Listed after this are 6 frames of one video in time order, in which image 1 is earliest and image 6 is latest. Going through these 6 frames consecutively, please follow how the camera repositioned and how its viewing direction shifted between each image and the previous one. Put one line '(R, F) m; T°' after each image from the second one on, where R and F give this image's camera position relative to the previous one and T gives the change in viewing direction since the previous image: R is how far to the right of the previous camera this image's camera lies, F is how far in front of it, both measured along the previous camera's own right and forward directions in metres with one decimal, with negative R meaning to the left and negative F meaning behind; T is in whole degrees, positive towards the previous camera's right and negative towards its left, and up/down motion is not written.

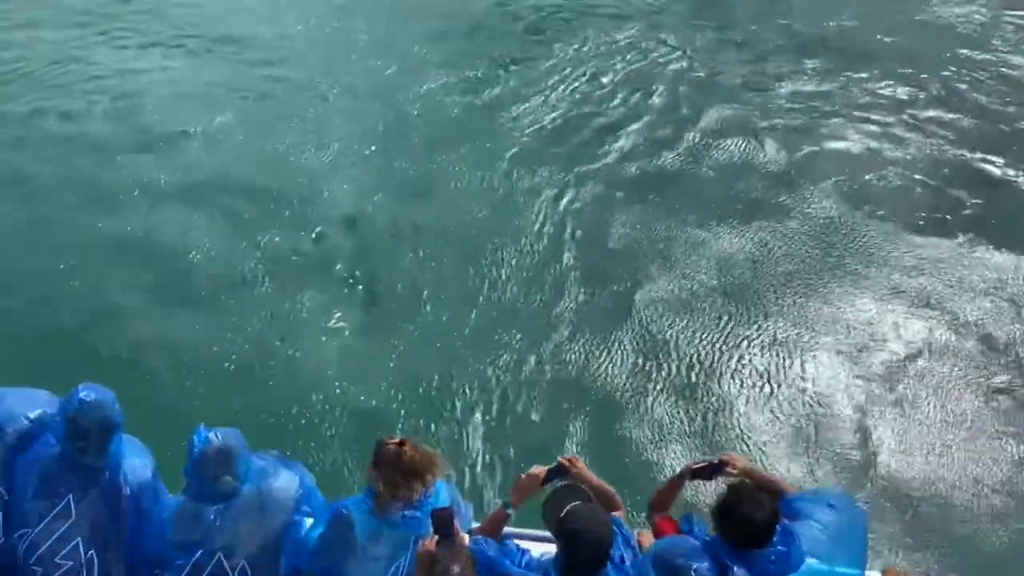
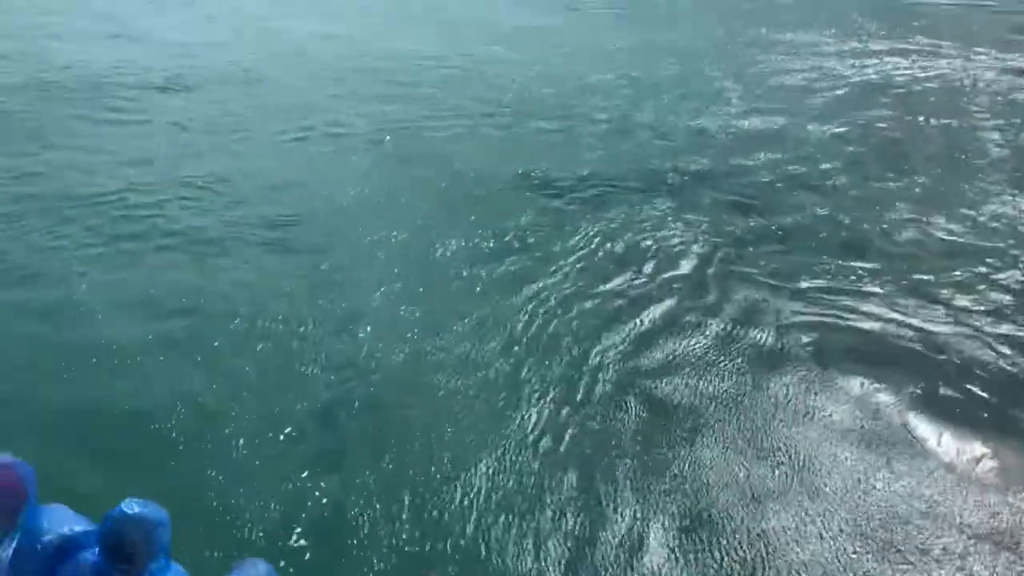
(+1.5, 0.0) m; -14°
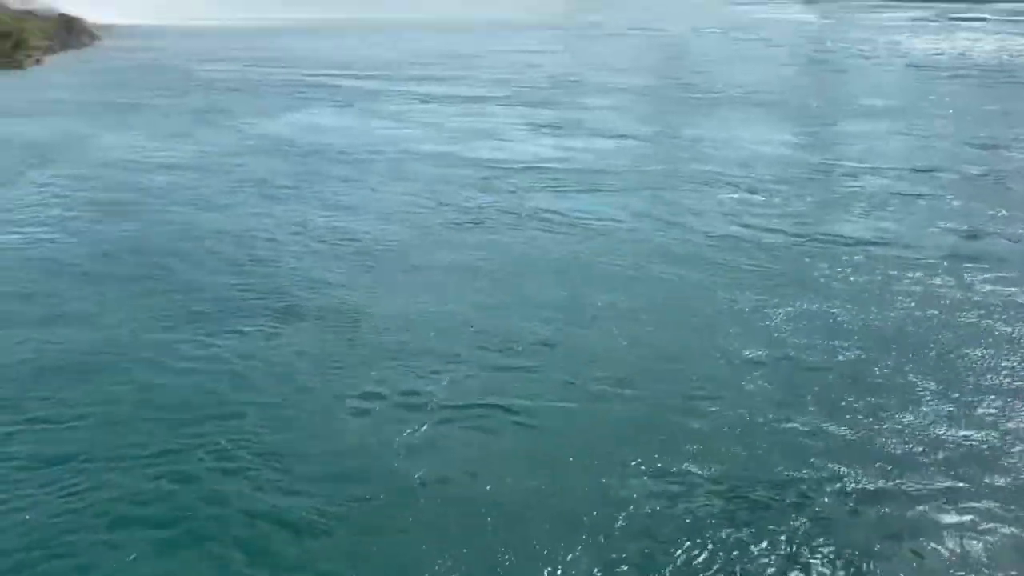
(+0.2, +2.0) m; -11°
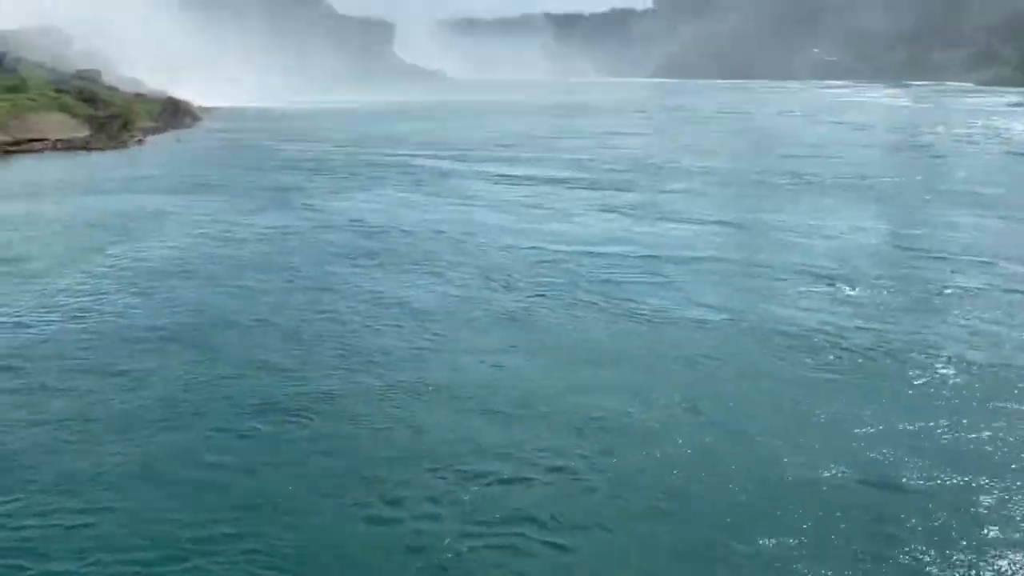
(+0.2, +0.5) m; -6°
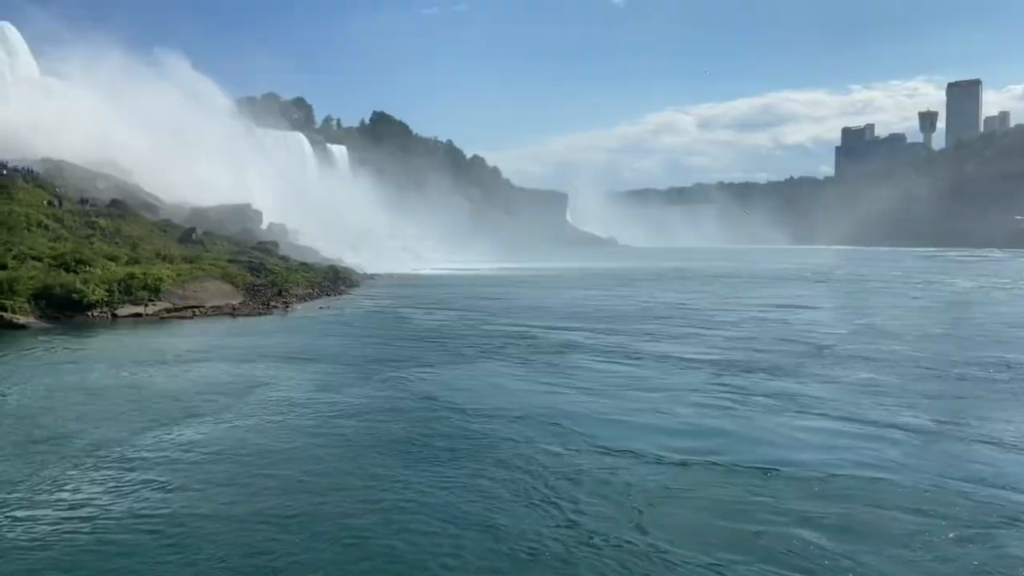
(+0.7, +1.9) m; -12°
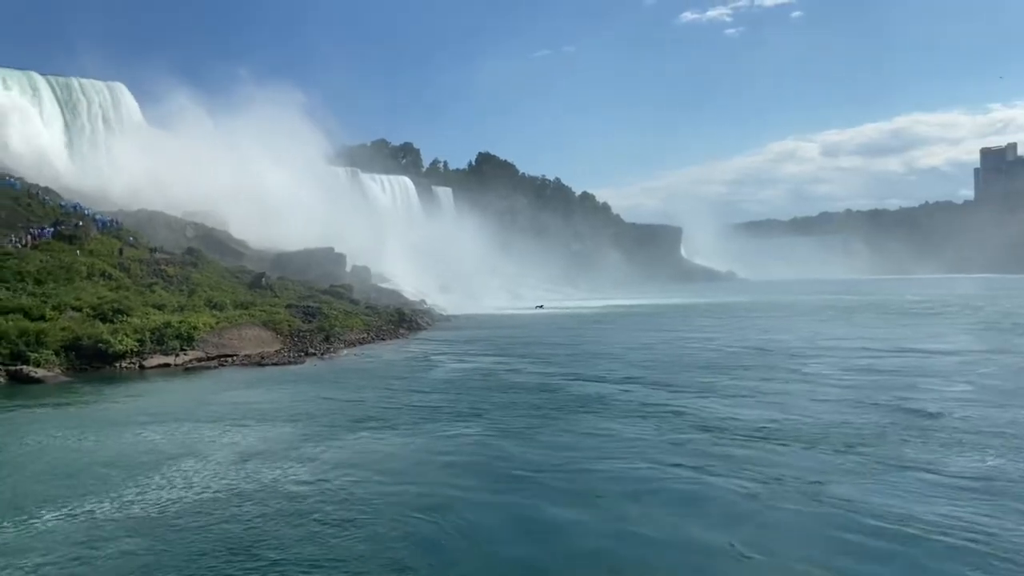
(+1.7, +2.8) m; -8°
